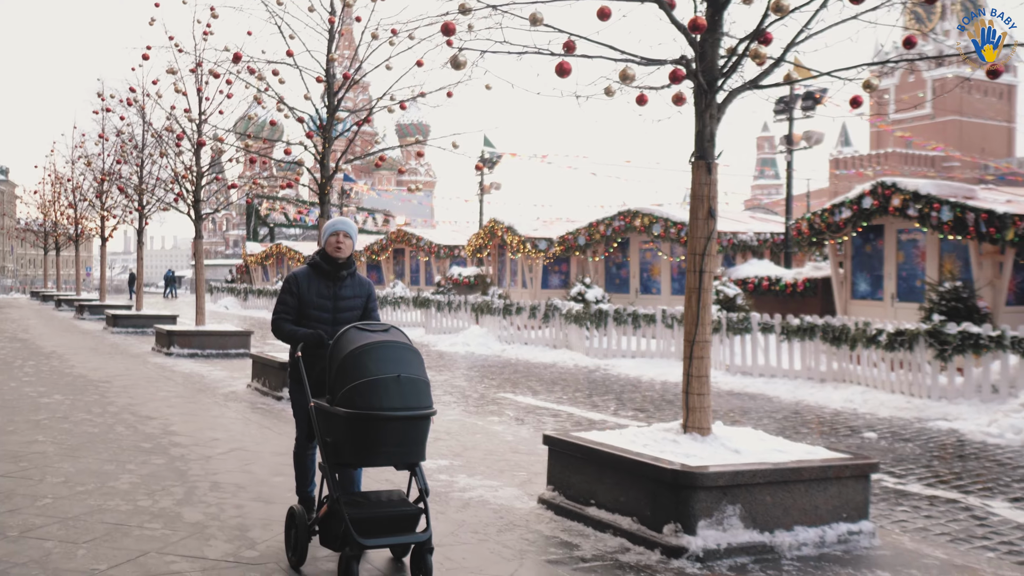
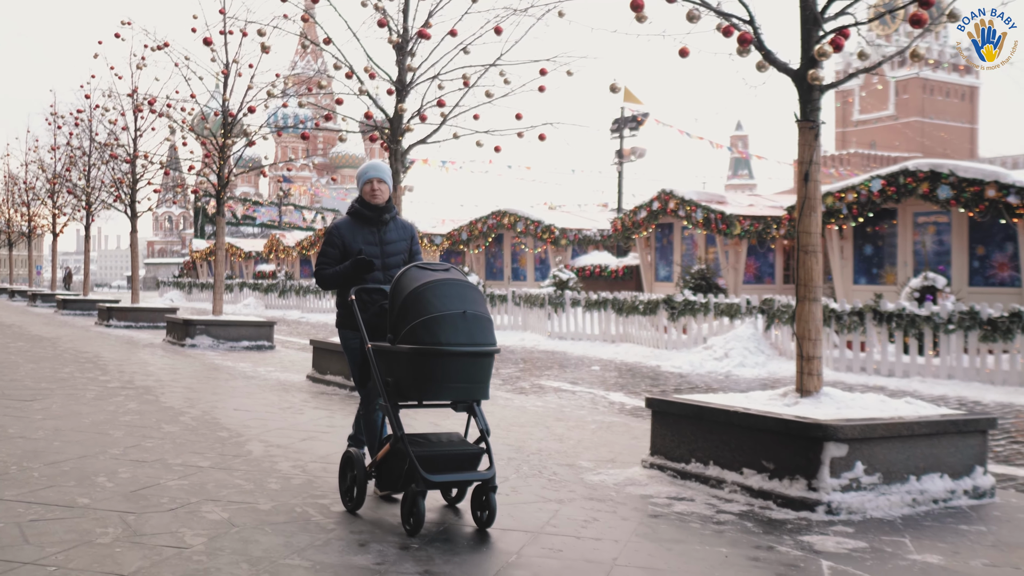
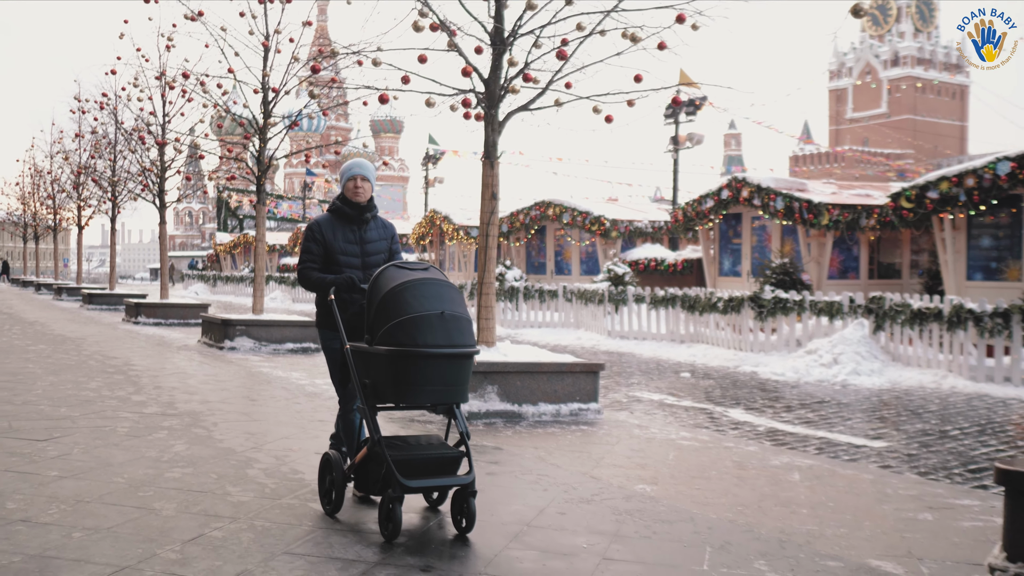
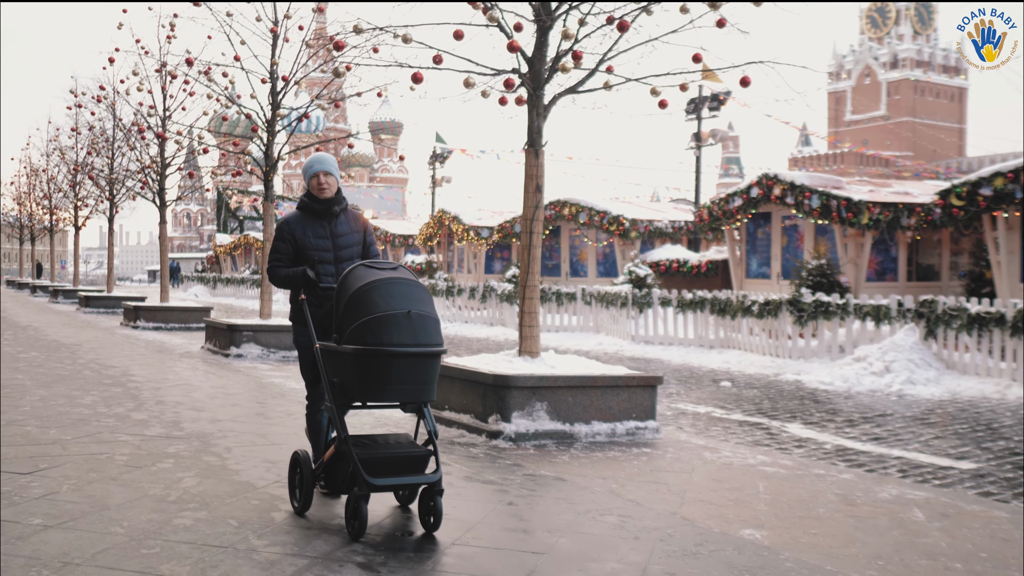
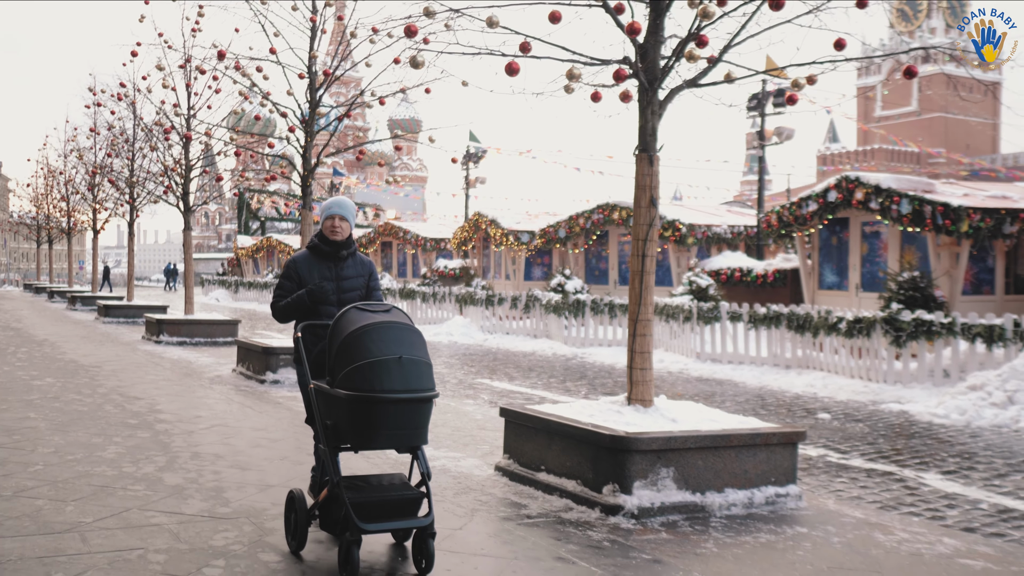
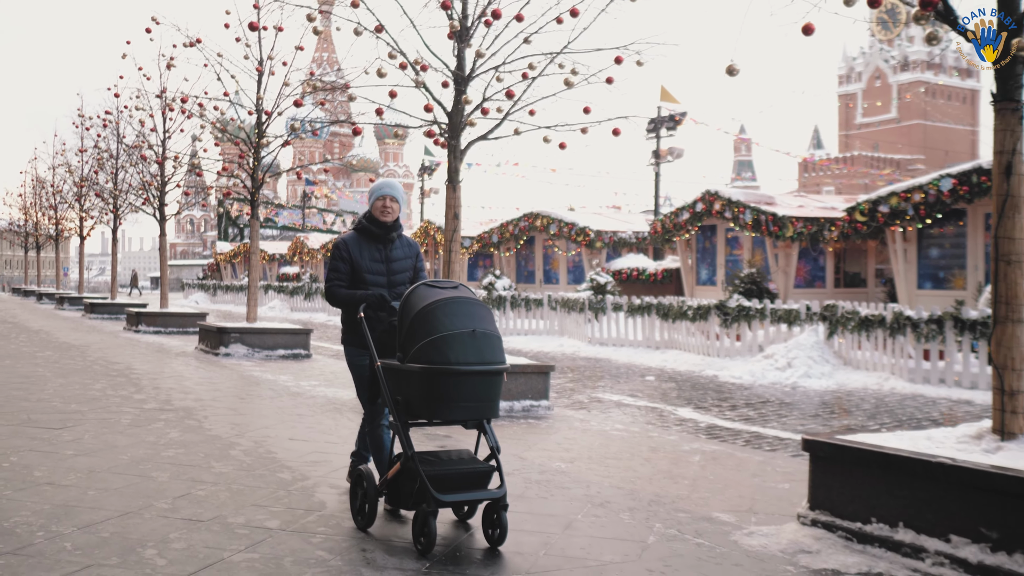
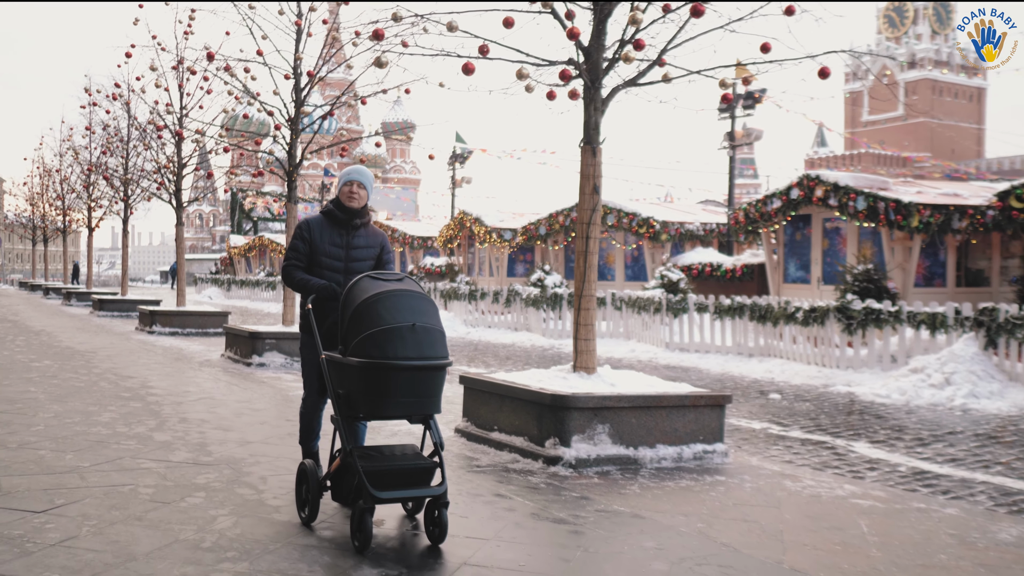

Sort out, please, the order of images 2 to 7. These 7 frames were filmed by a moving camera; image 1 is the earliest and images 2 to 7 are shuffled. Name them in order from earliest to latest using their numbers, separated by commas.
5, 7, 4, 3, 6, 2
